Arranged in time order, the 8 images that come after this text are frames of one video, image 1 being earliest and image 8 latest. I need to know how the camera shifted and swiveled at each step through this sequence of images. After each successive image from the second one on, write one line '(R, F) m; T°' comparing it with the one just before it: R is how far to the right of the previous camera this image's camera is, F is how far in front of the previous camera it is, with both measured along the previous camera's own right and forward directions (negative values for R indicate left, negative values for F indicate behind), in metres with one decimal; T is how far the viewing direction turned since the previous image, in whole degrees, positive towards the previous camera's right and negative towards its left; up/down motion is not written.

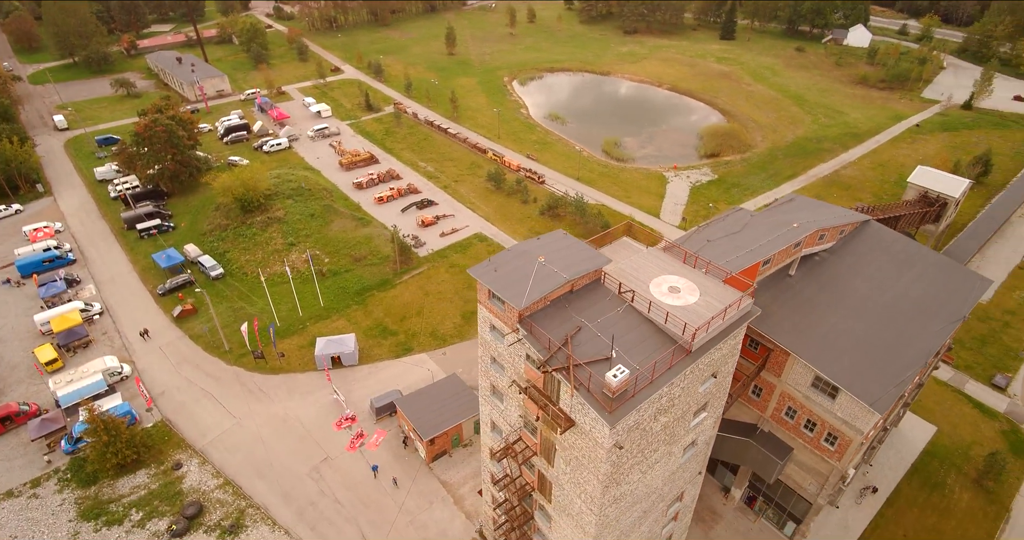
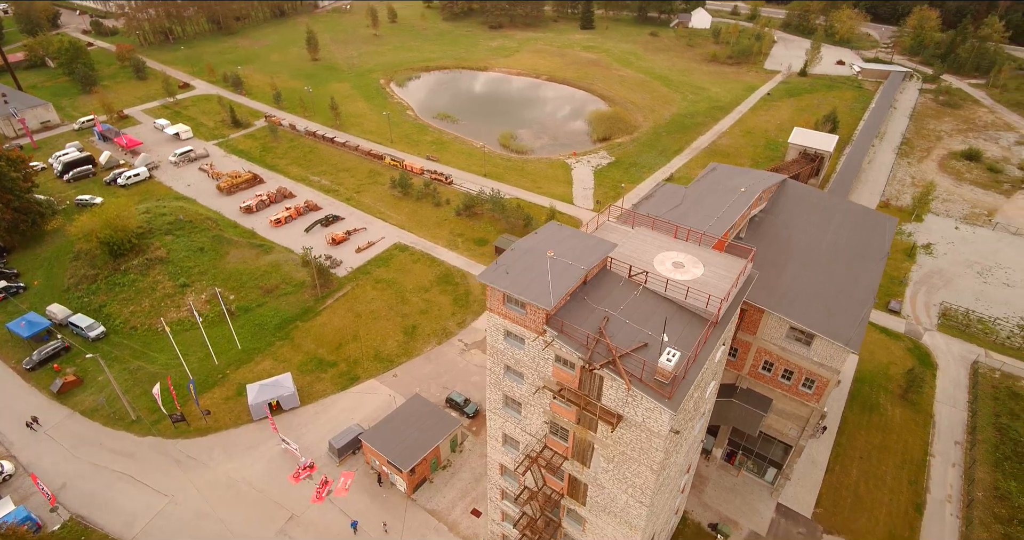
(-4.9, +2.2) m; +12°
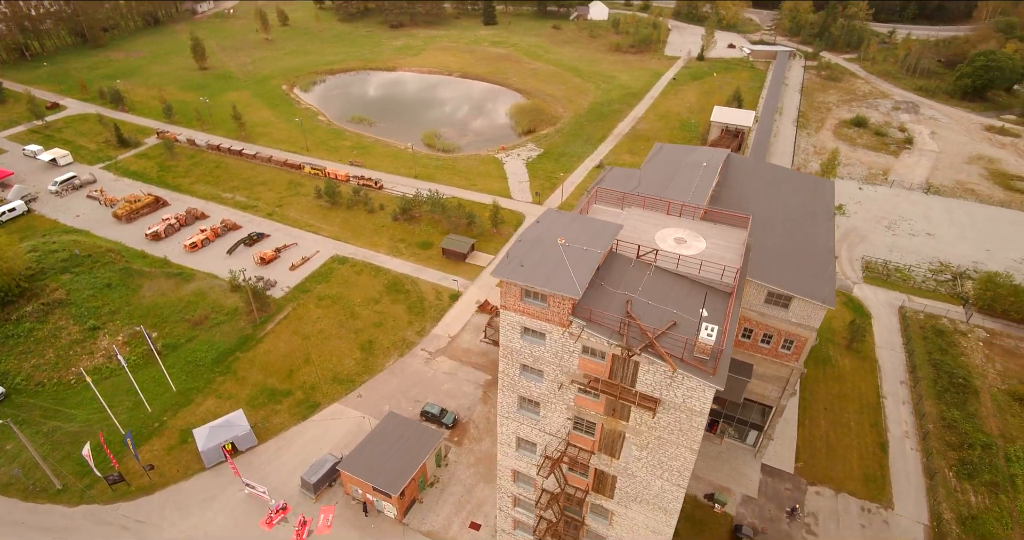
(-3.5, +1.7) m; +9°
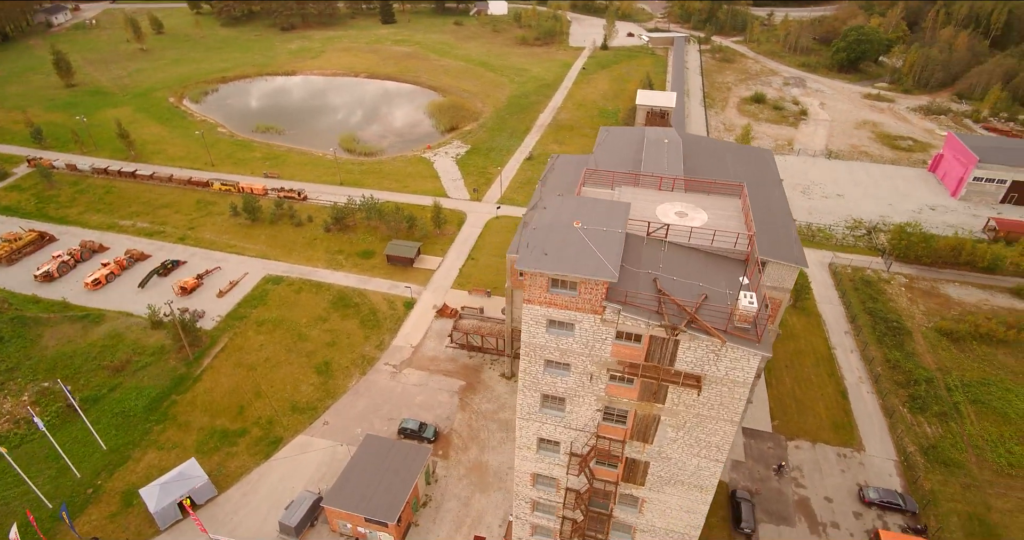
(-3.6, +1.7) m; +9°
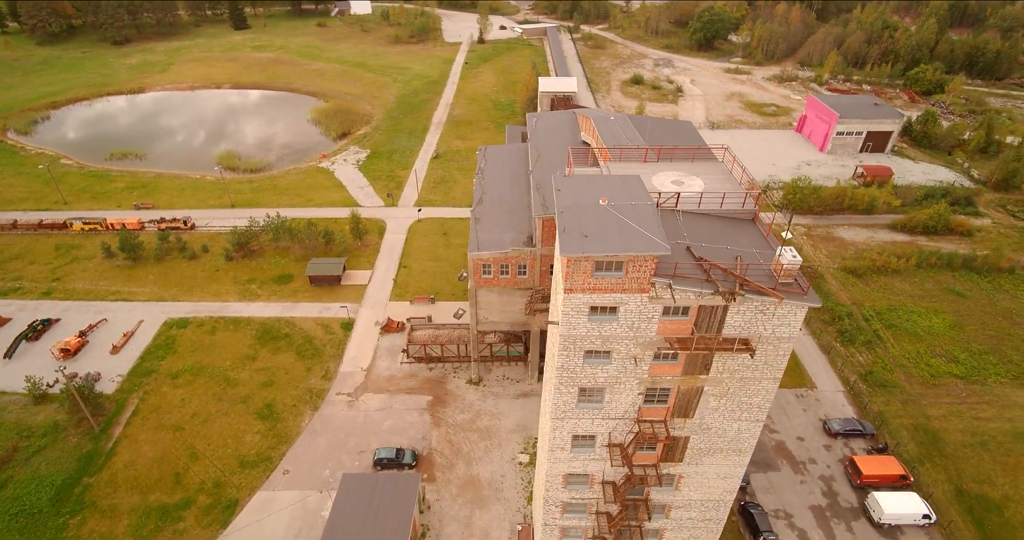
(-4.6, +2.2) m; +12°
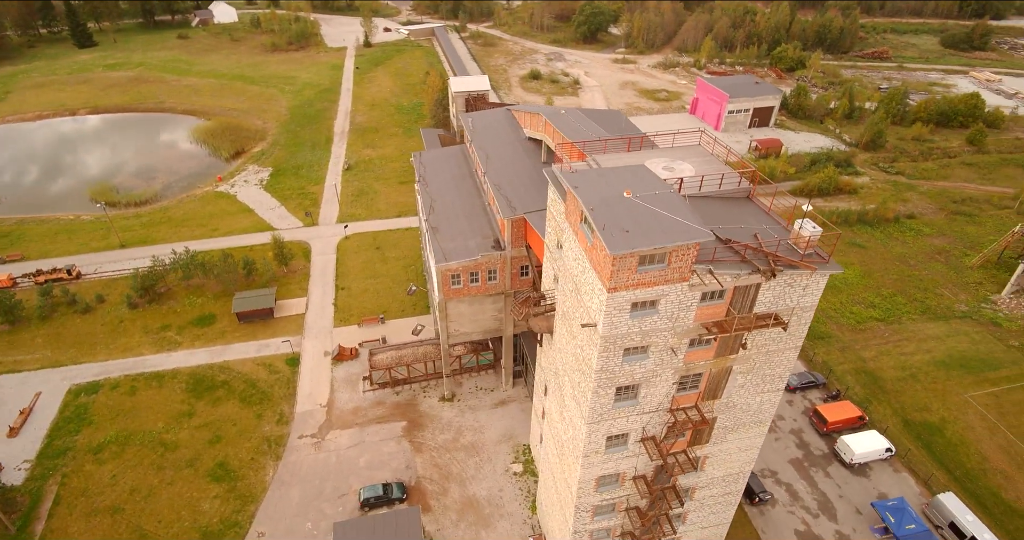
(-4.1, +1.5) m; +11°
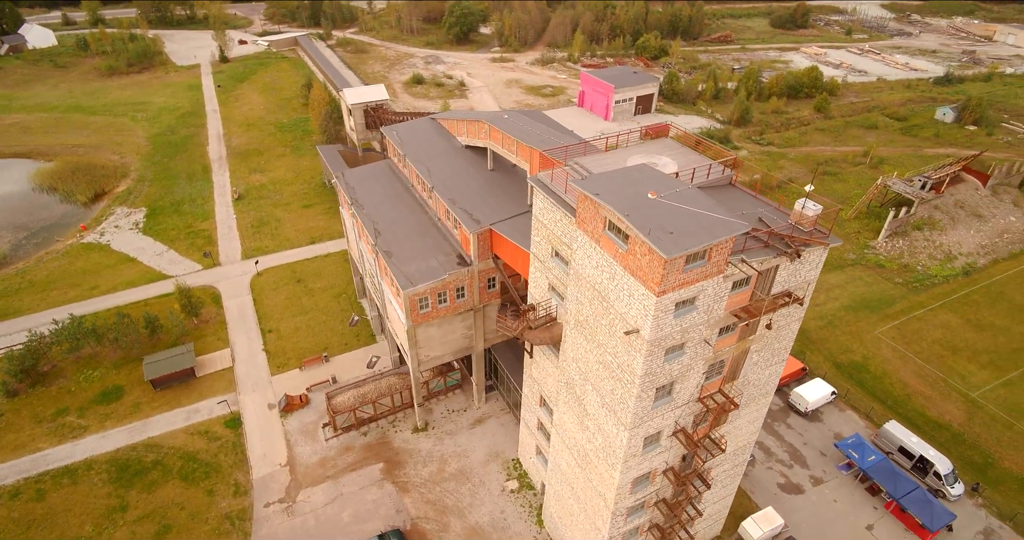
(-4.5, +1.5) m; +12°
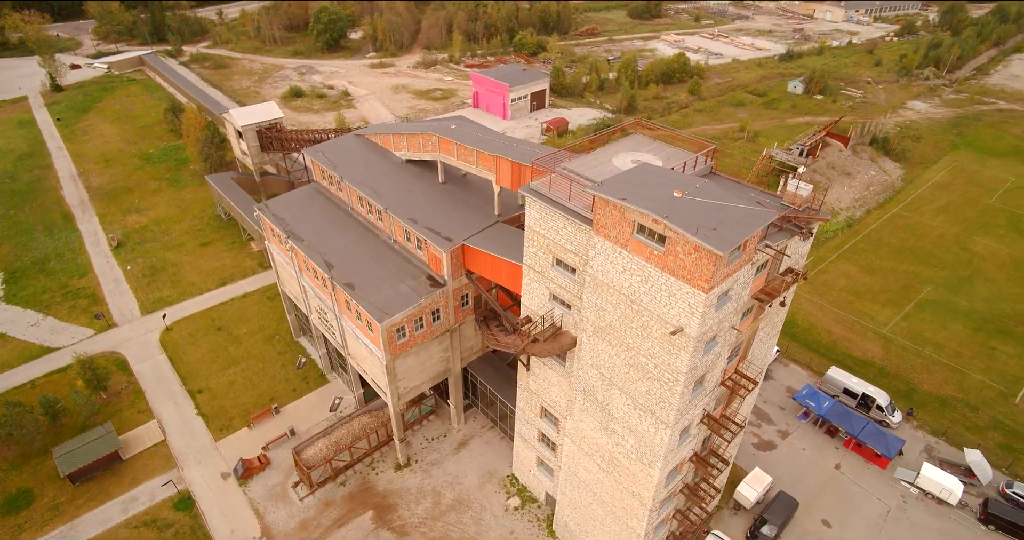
(-4.5, +1.4) m; +12°
